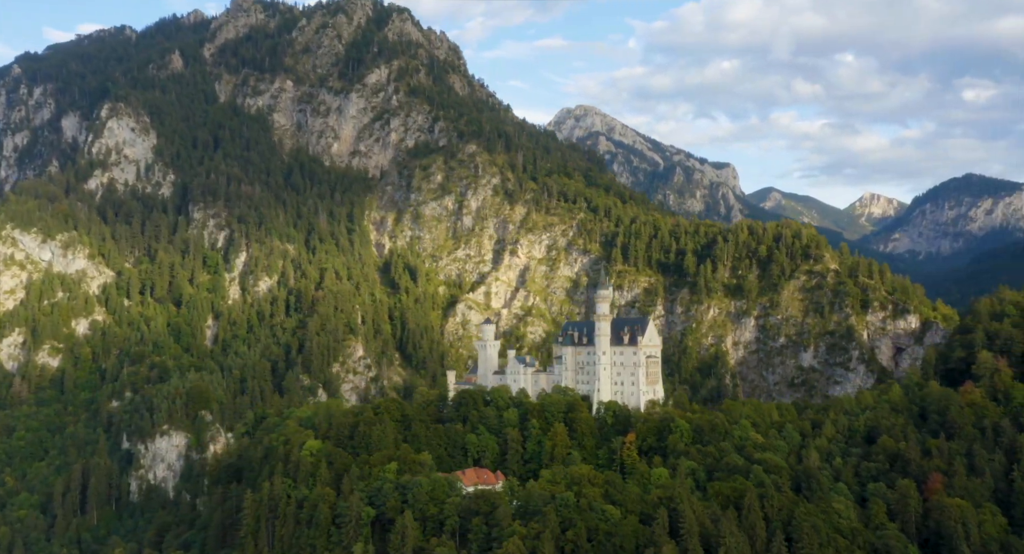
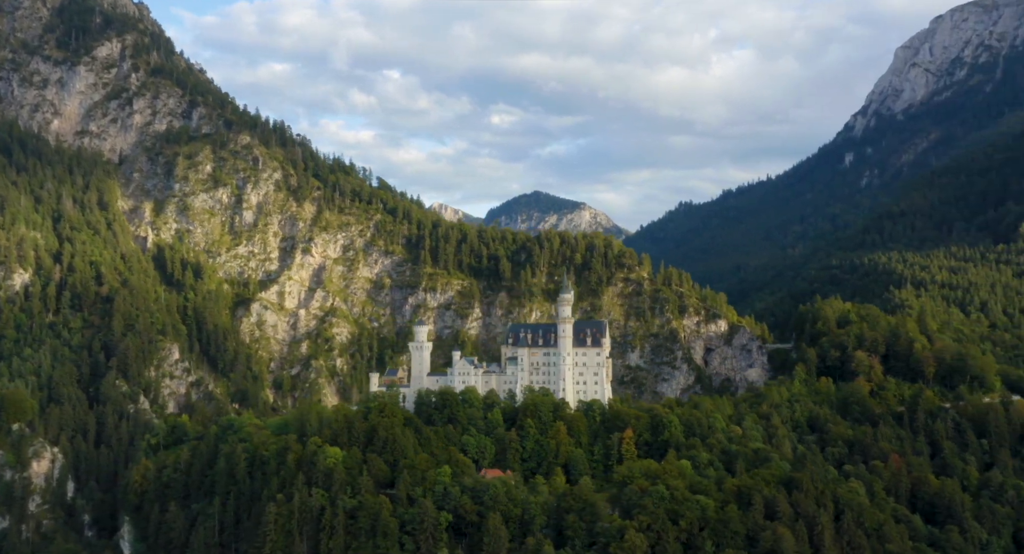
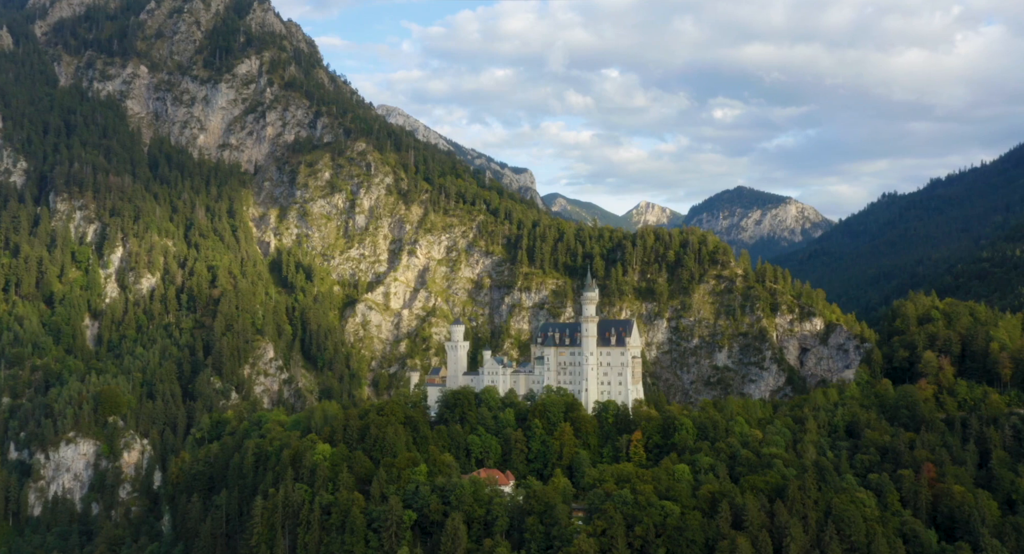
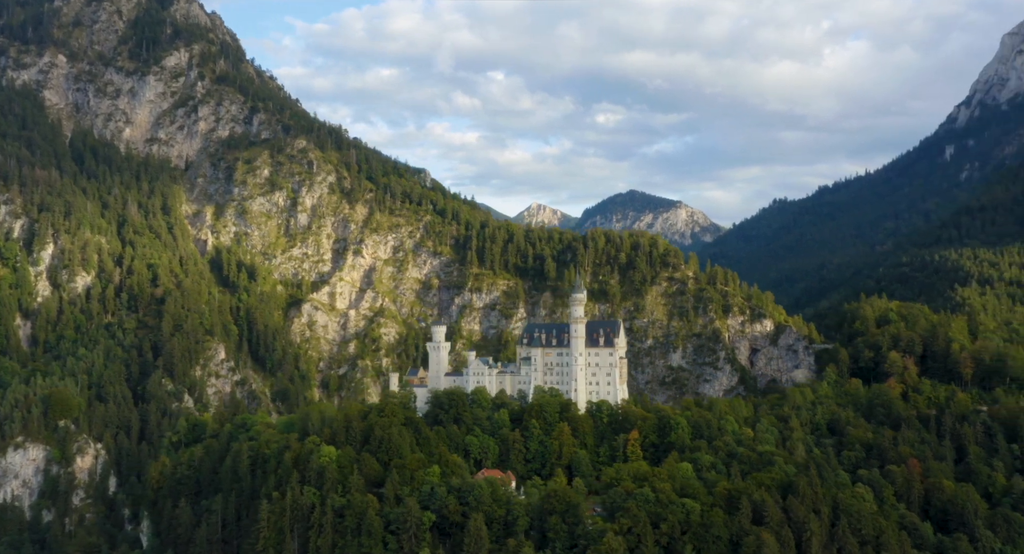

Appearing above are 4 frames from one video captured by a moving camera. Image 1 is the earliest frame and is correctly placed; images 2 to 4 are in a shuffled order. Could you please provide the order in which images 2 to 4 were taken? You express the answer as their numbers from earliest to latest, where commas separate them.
3, 4, 2
